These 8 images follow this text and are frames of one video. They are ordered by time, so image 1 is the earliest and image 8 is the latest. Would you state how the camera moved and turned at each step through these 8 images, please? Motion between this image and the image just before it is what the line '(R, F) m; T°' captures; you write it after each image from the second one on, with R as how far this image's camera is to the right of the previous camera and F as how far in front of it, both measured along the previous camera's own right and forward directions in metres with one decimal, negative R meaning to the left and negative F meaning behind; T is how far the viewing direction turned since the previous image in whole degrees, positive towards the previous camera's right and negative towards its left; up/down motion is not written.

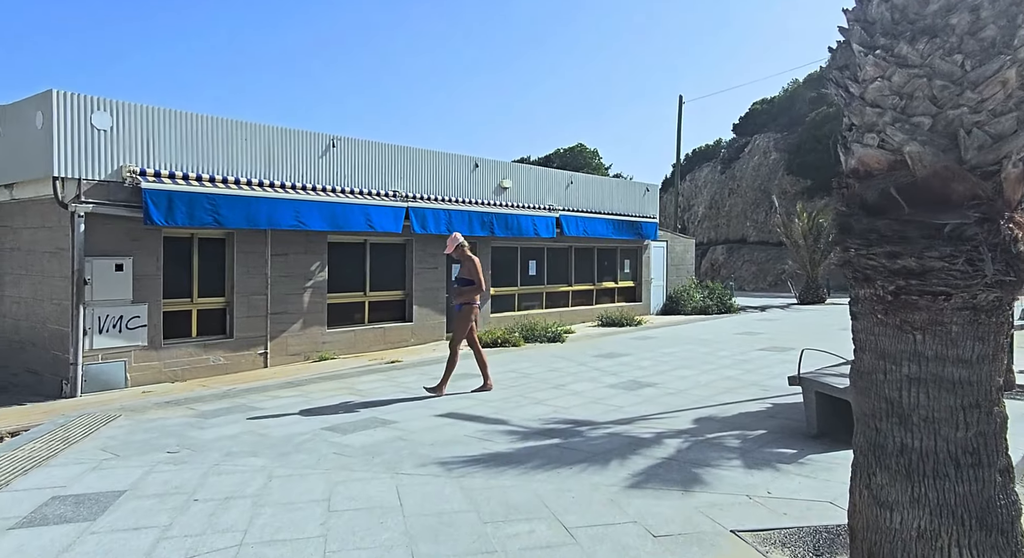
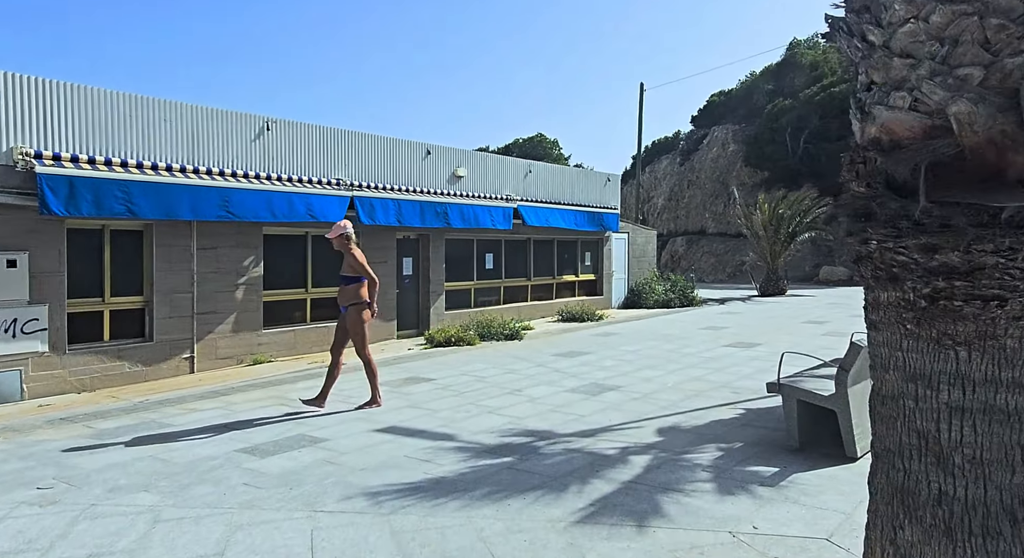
(+0.1, +0.8) m; +3°
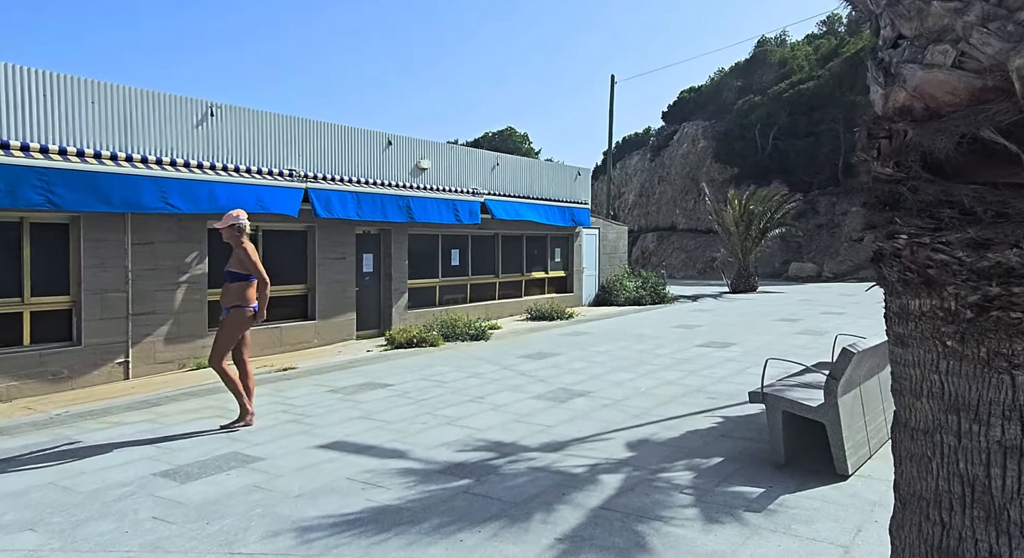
(+0.1, +0.6) m; +2°
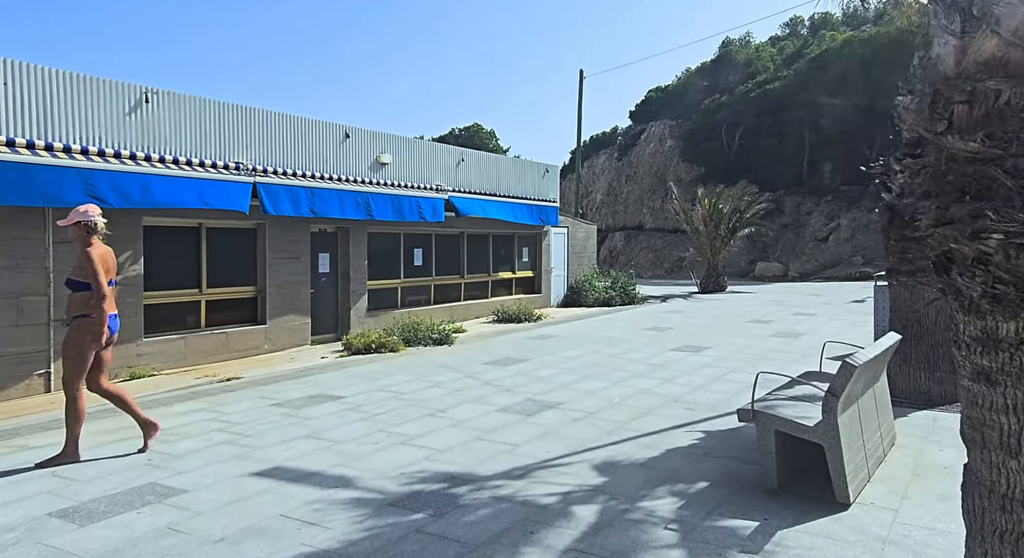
(0.0, +0.6) m; +3°
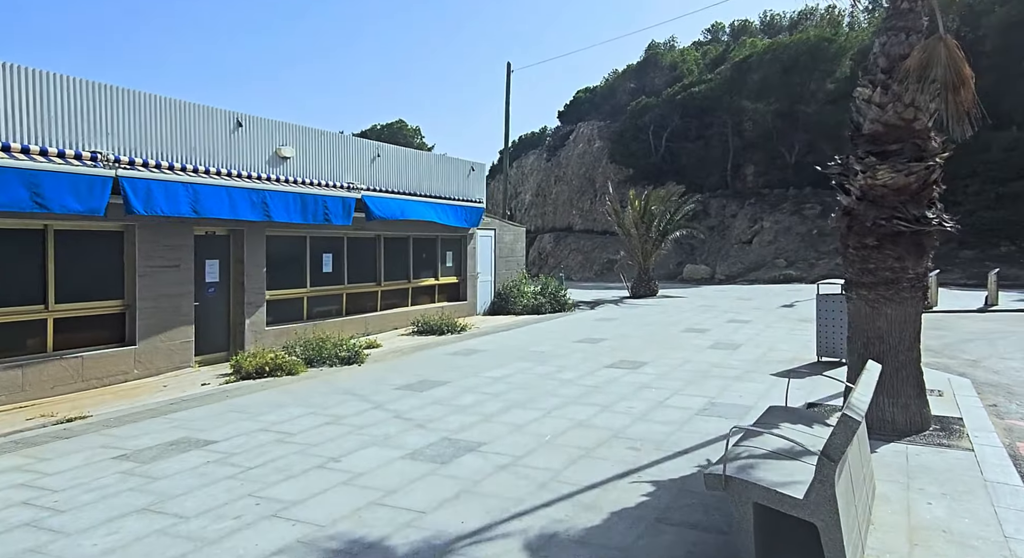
(+0.2, +1.2) m; +6°
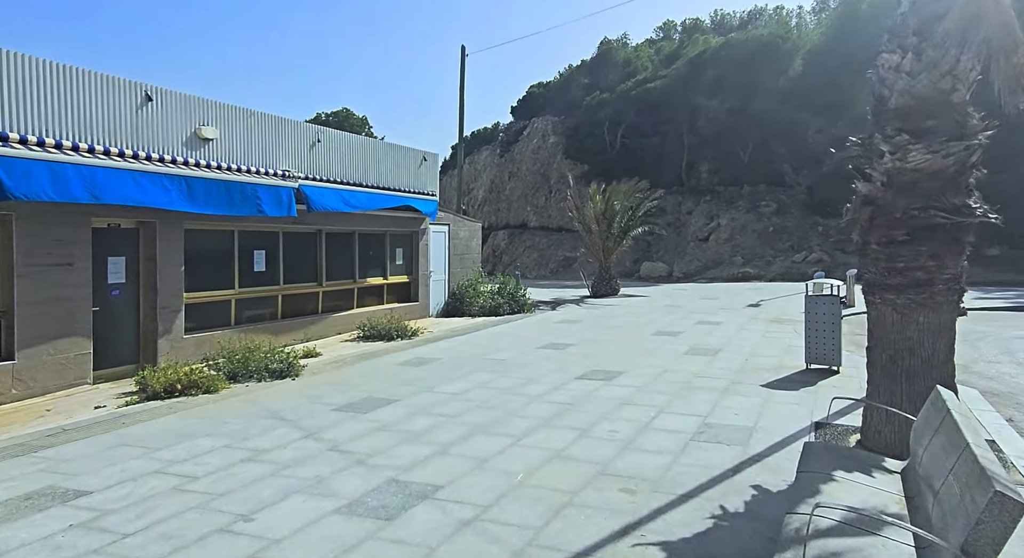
(-0.1, +1.2) m; +4°
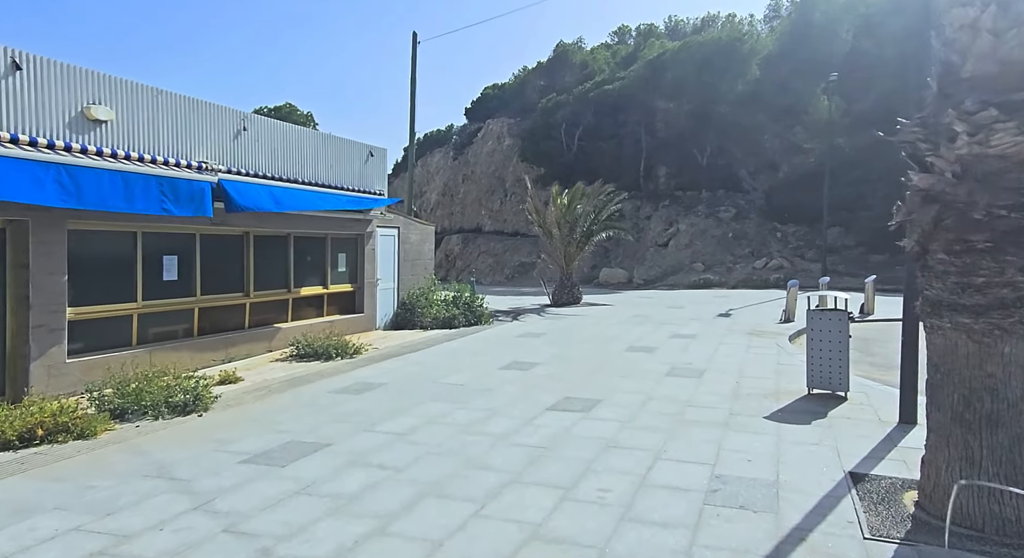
(-0.1, +1.4) m; +4°
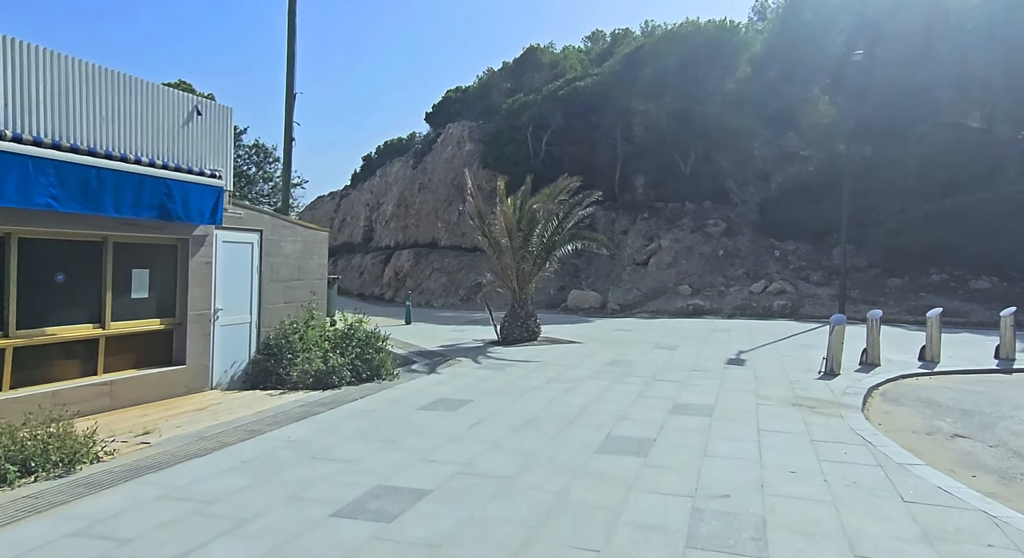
(+0.8, +5.1) m; +2°
